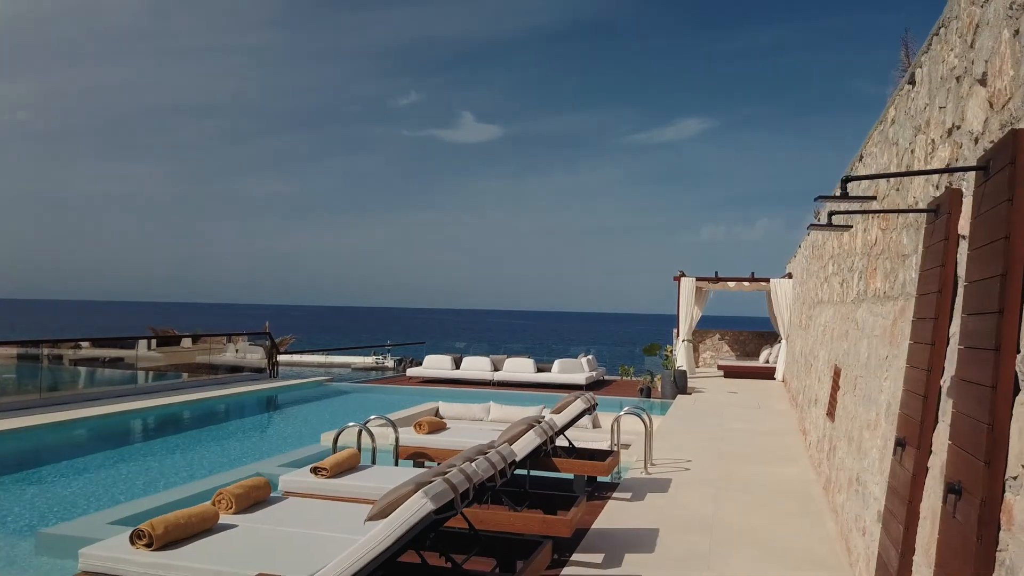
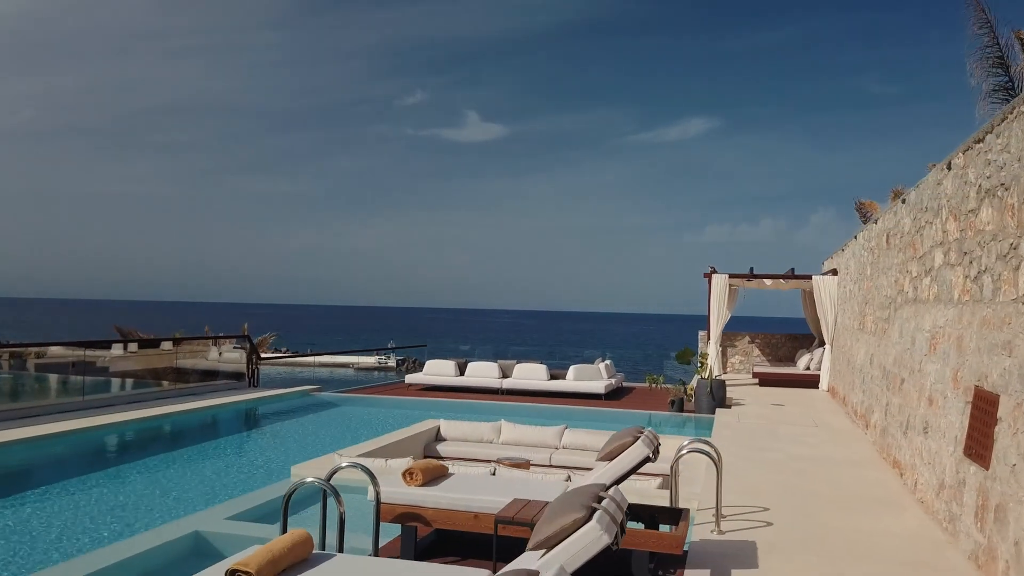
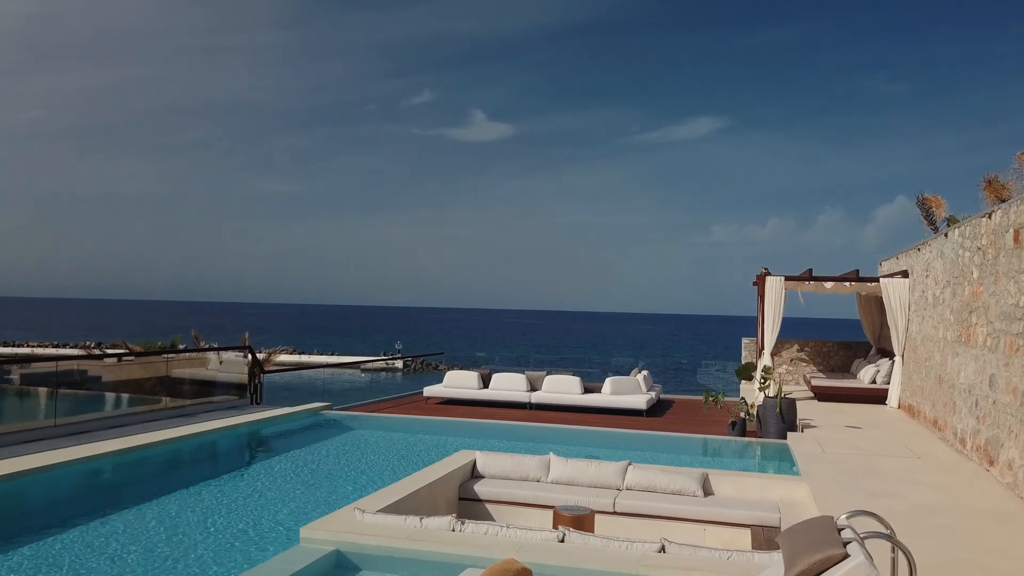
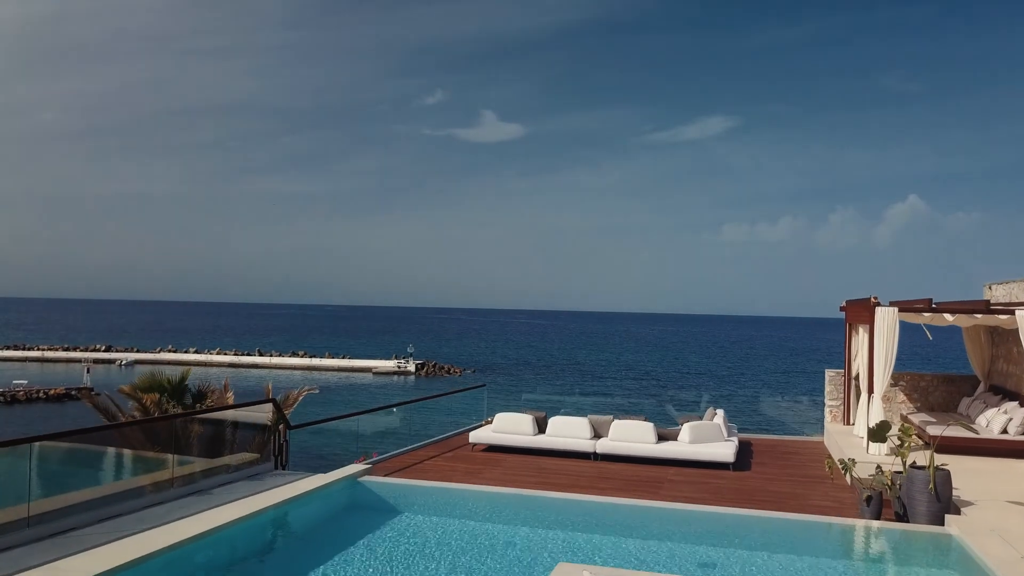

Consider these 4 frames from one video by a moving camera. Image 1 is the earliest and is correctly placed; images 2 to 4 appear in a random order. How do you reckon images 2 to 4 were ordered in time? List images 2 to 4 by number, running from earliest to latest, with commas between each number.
2, 3, 4
